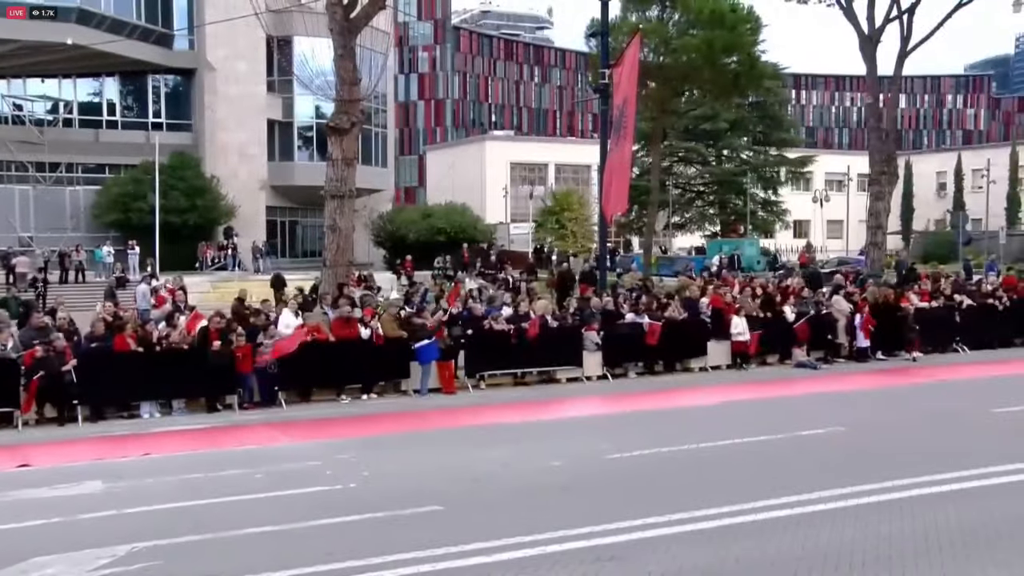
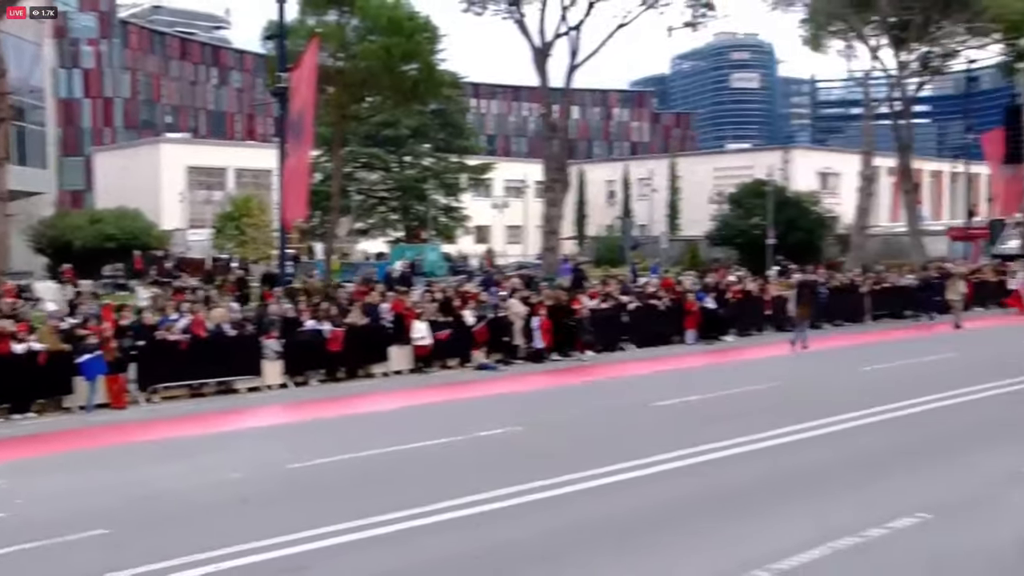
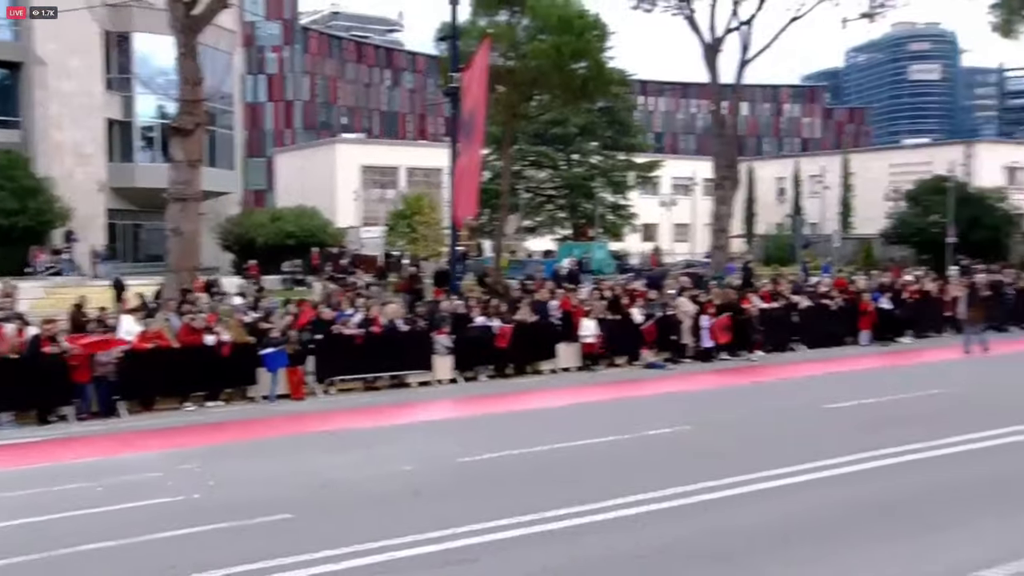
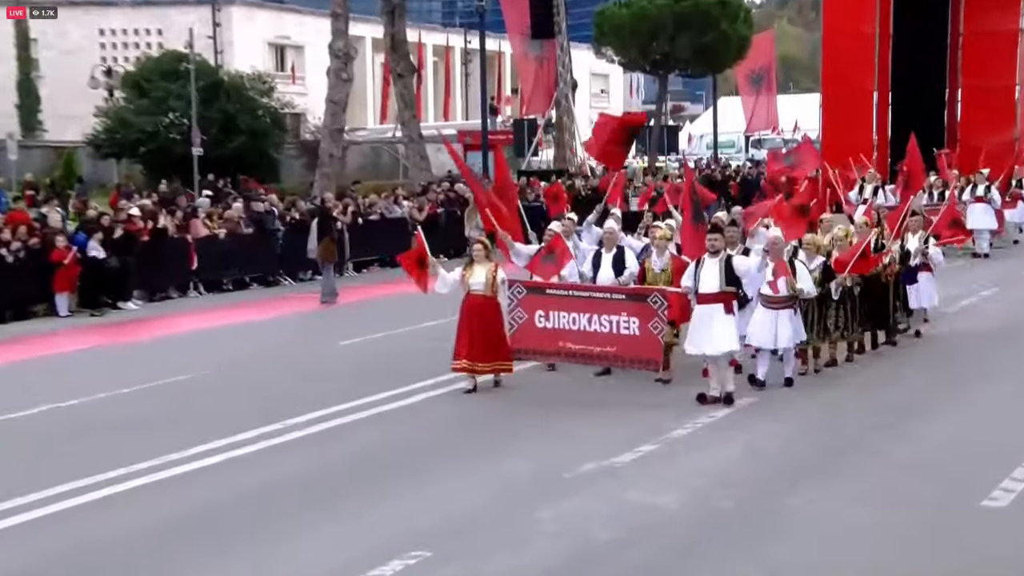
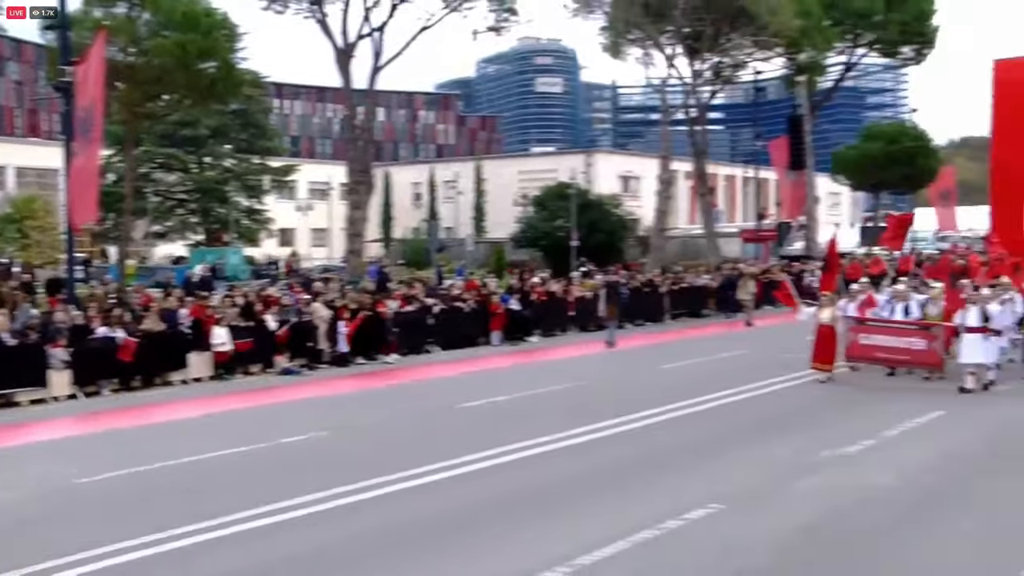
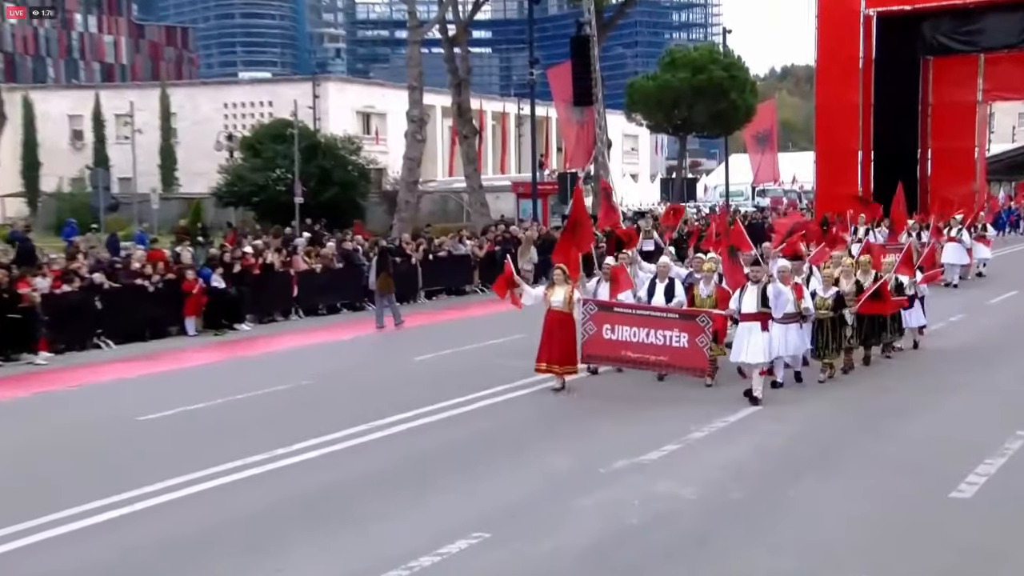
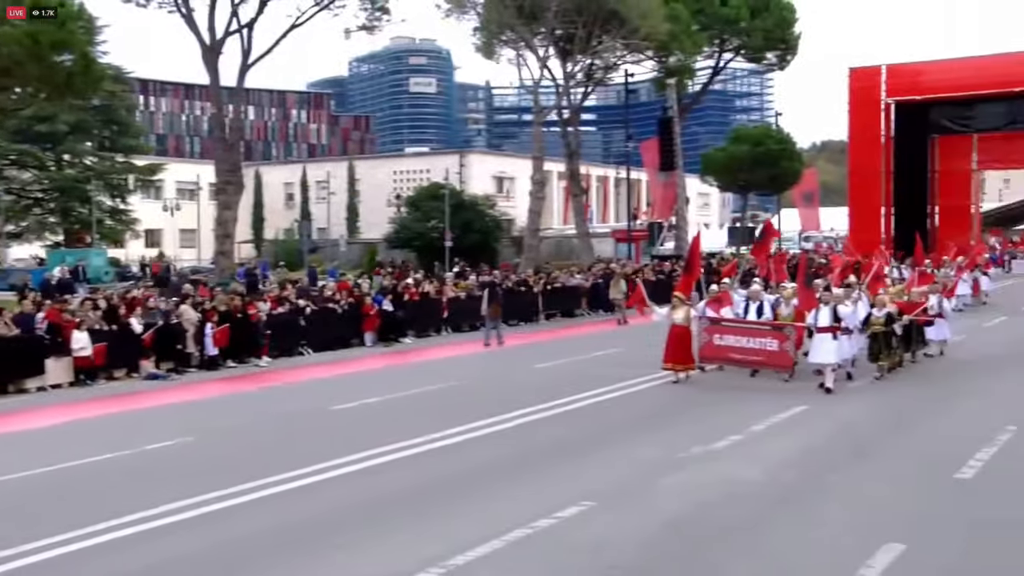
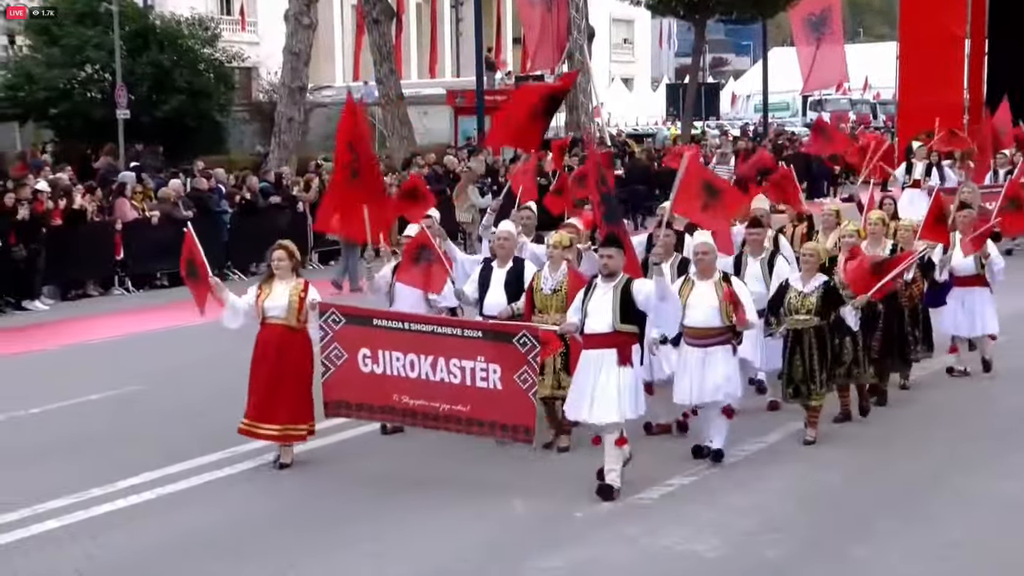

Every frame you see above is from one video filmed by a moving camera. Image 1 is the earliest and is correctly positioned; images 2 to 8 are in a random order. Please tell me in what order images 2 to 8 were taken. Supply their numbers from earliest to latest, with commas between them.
3, 2, 5, 7, 6, 4, 8
